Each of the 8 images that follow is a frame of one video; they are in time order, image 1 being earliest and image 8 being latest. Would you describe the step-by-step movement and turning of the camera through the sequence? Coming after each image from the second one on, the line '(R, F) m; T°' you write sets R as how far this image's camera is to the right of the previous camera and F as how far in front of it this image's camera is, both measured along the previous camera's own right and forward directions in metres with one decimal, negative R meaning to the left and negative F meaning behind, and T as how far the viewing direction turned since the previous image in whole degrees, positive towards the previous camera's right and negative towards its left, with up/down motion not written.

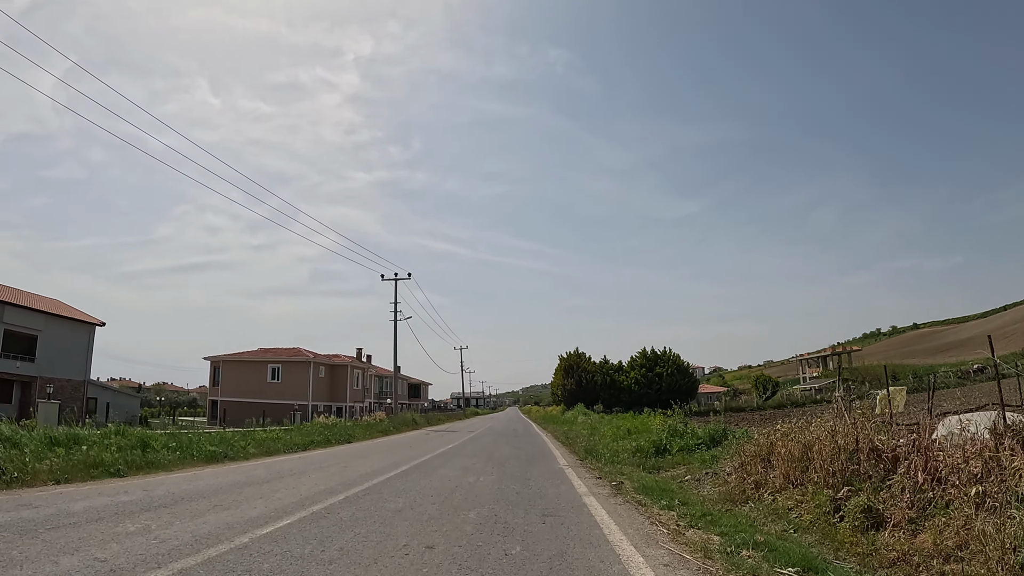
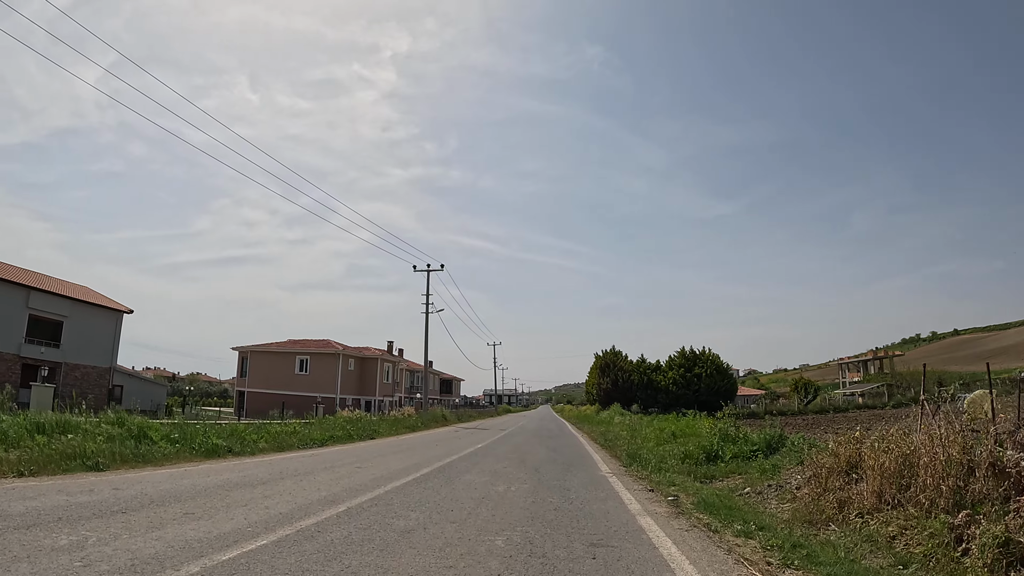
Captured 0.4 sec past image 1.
(-0.1, +1.7) m; -3°
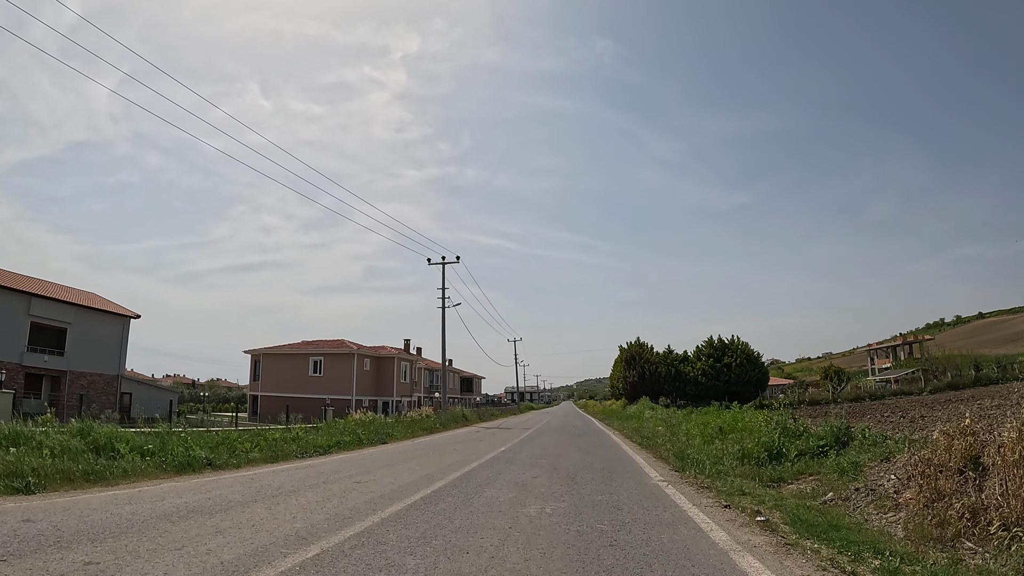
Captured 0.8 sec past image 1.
(-0.1, +2.2) m; -2°
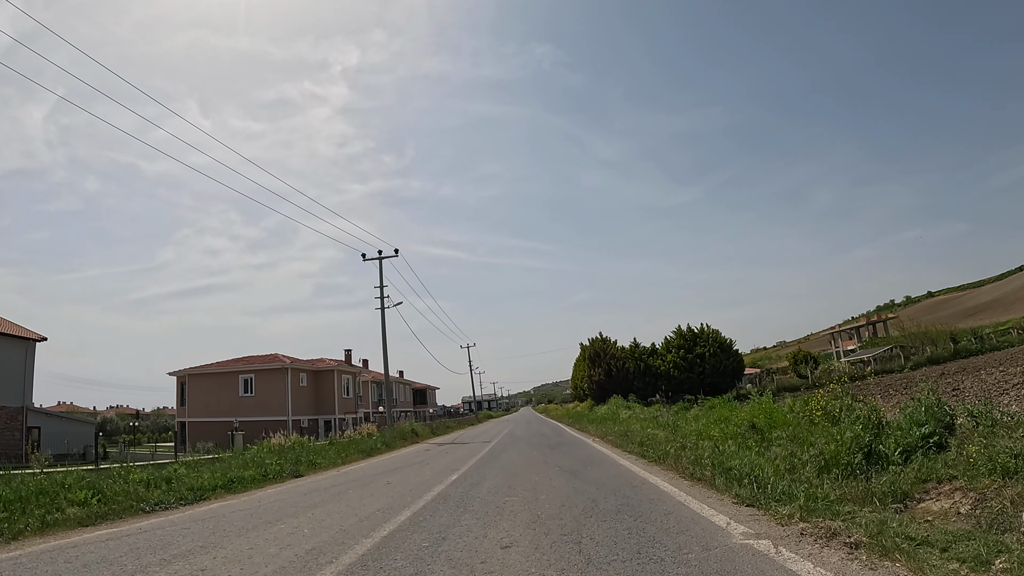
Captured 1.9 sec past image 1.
(+0.1, +4.9) m; +4°
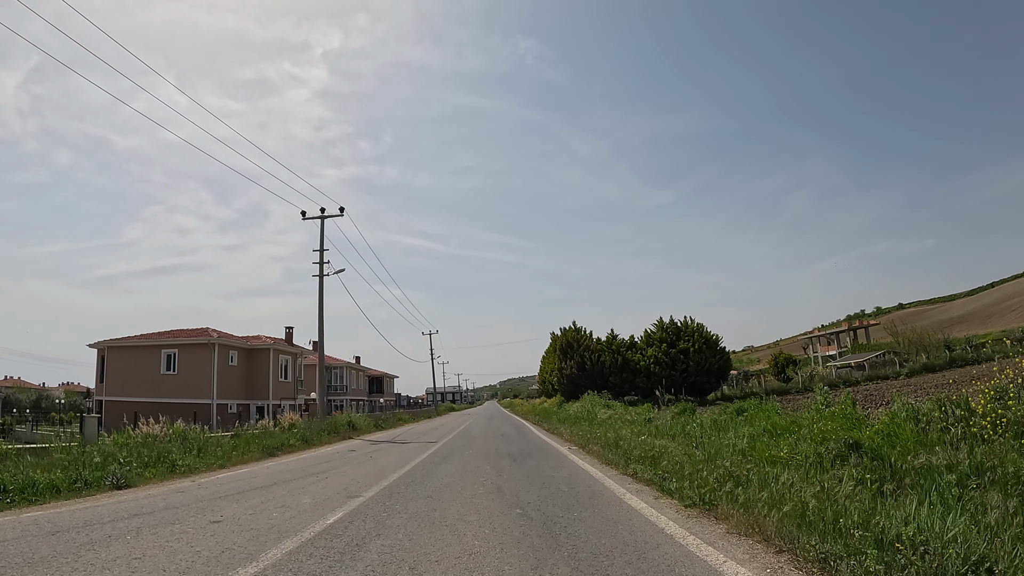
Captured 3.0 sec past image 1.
(+0.4, +5.3) m; +3°
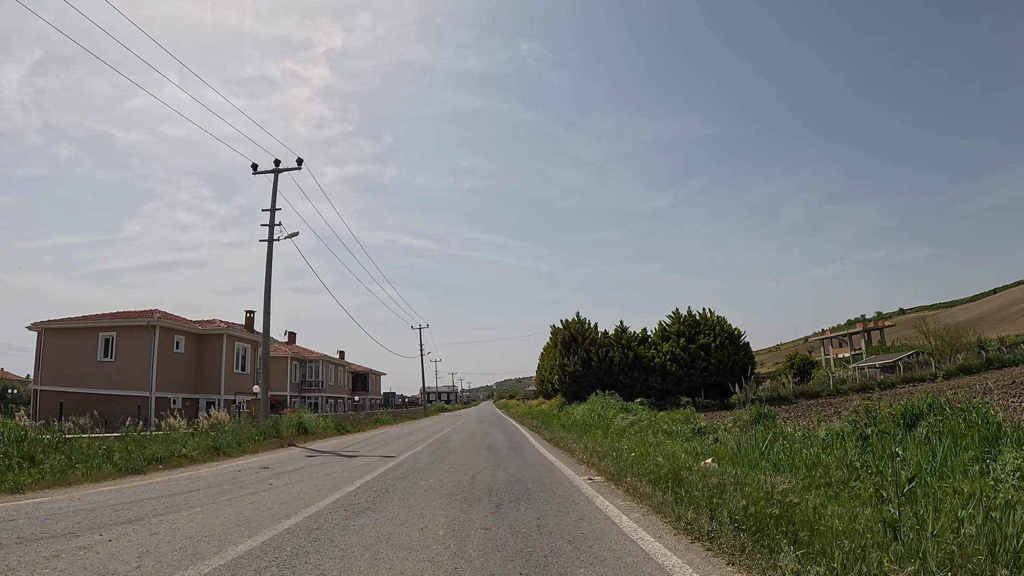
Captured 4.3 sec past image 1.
(+0.1, +5.7) m; 0°
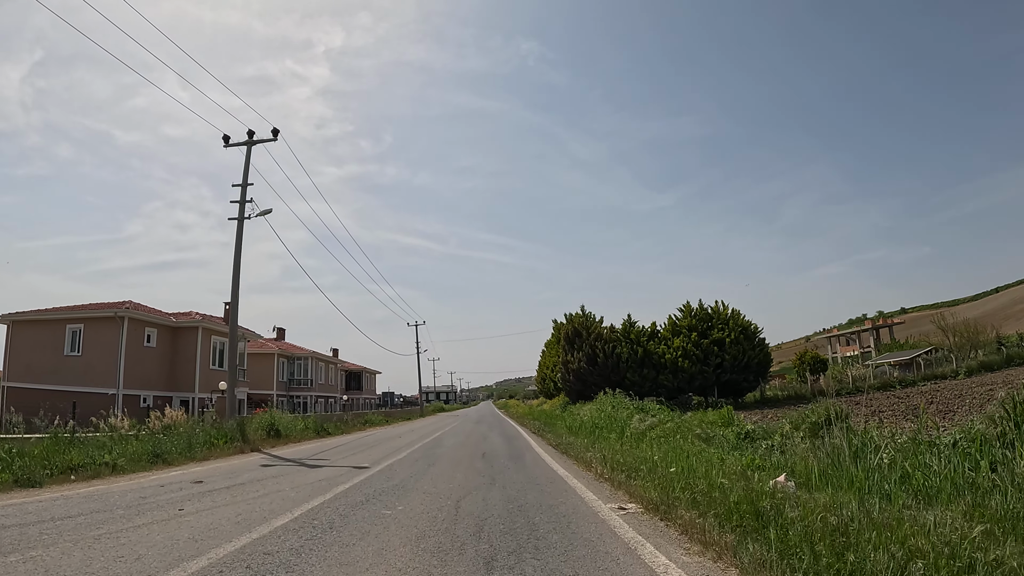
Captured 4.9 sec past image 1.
(0.0, +2.6) m; 0°
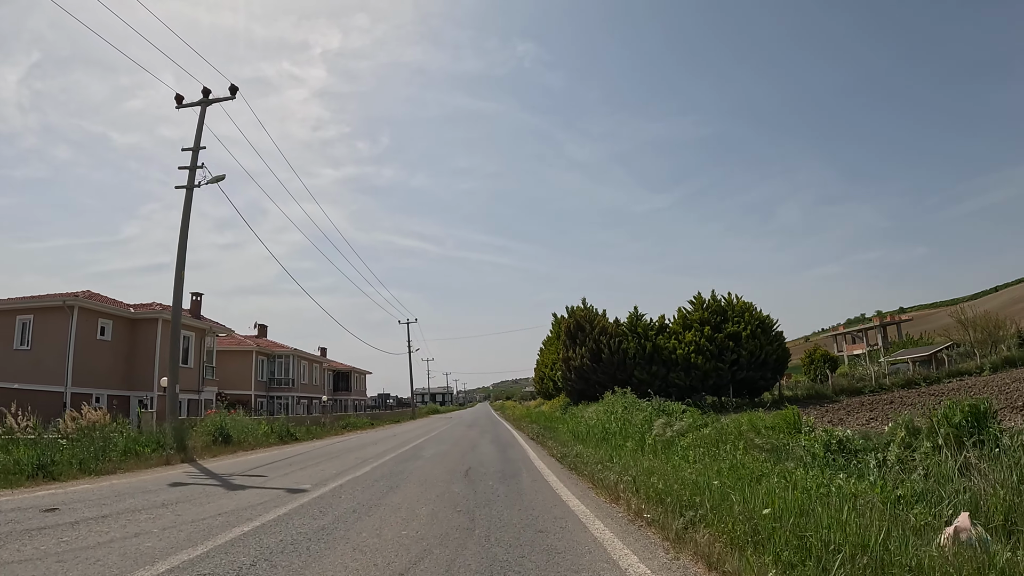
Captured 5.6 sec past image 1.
(+0.1, +3.1) m; 0°
